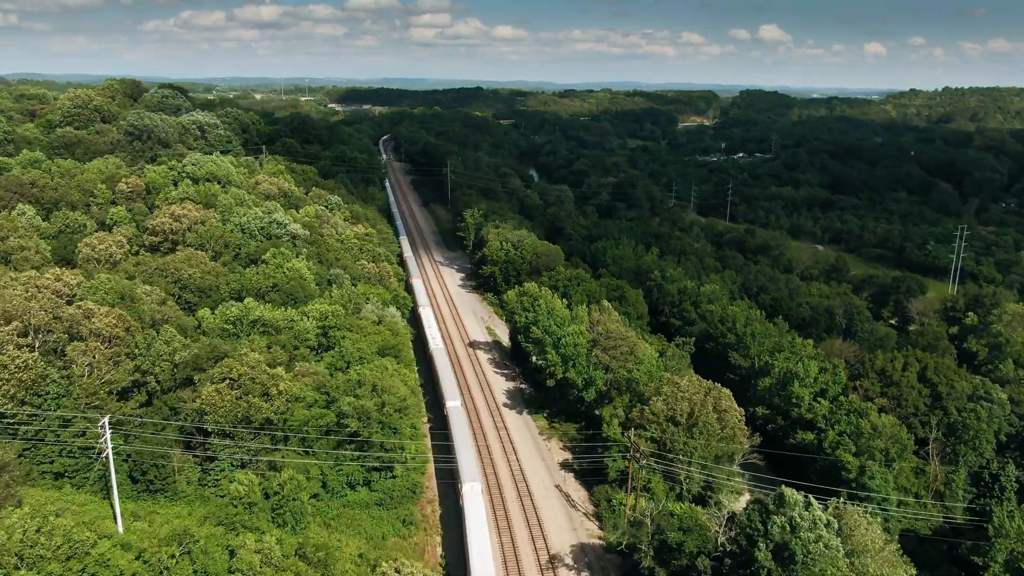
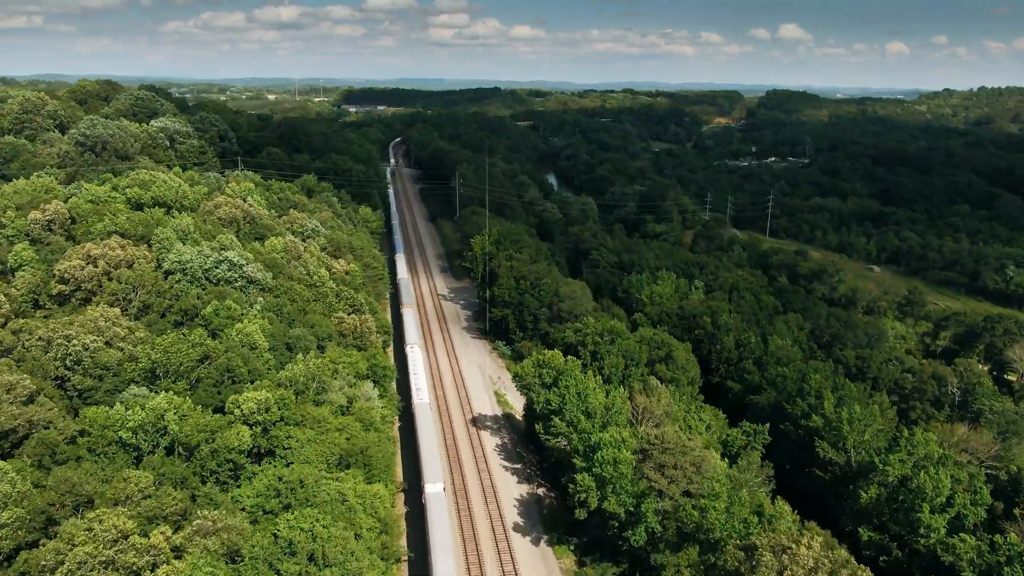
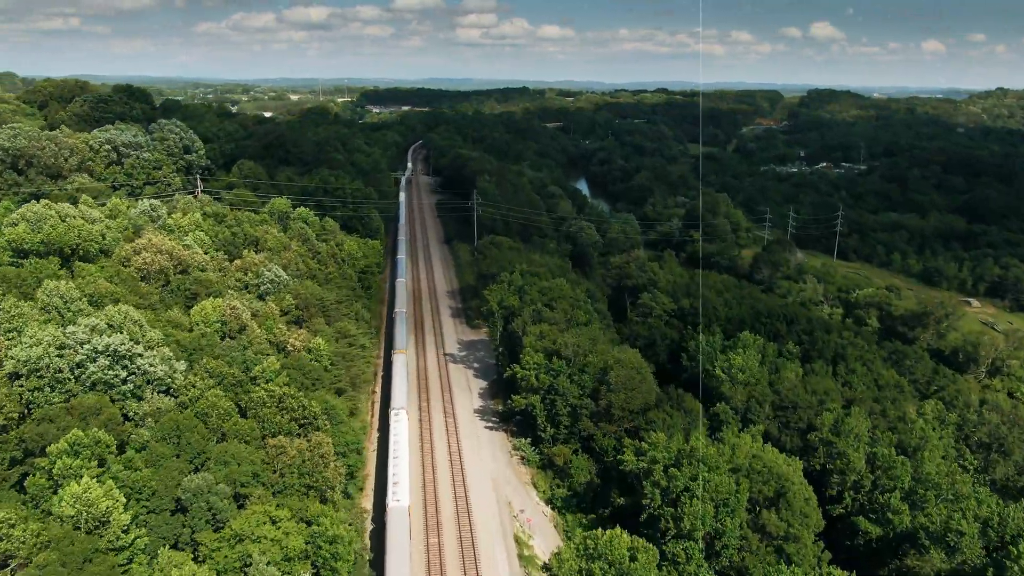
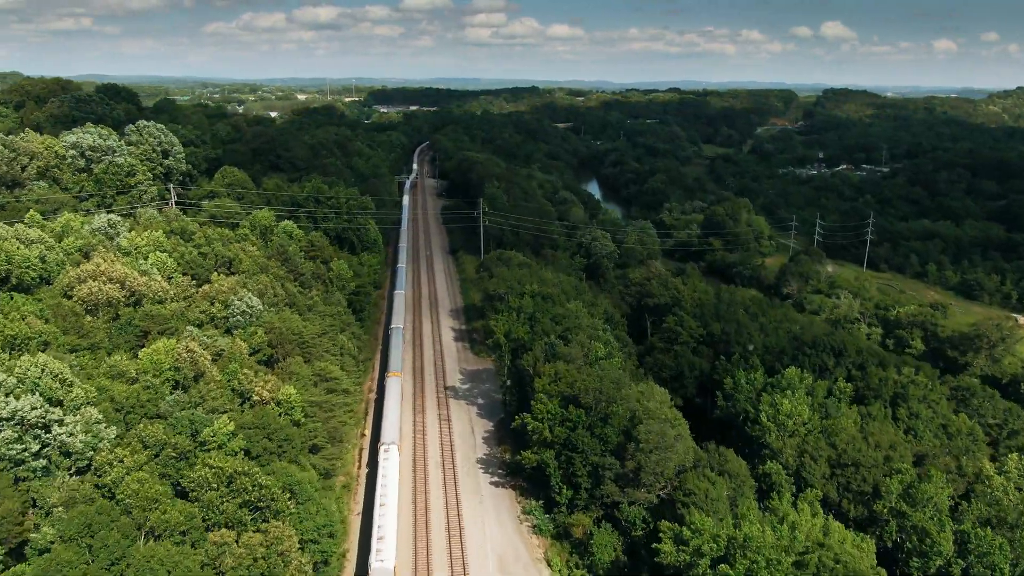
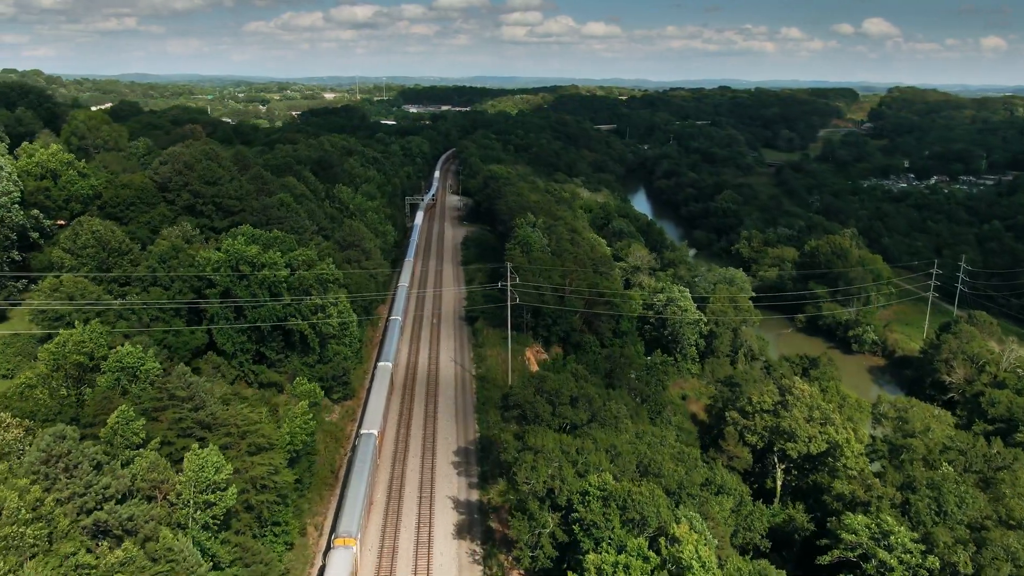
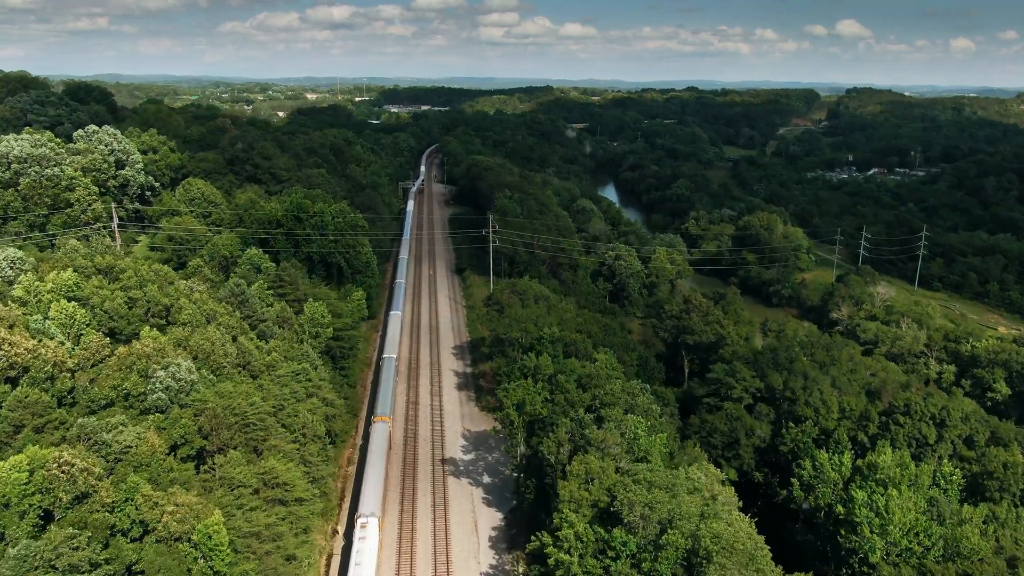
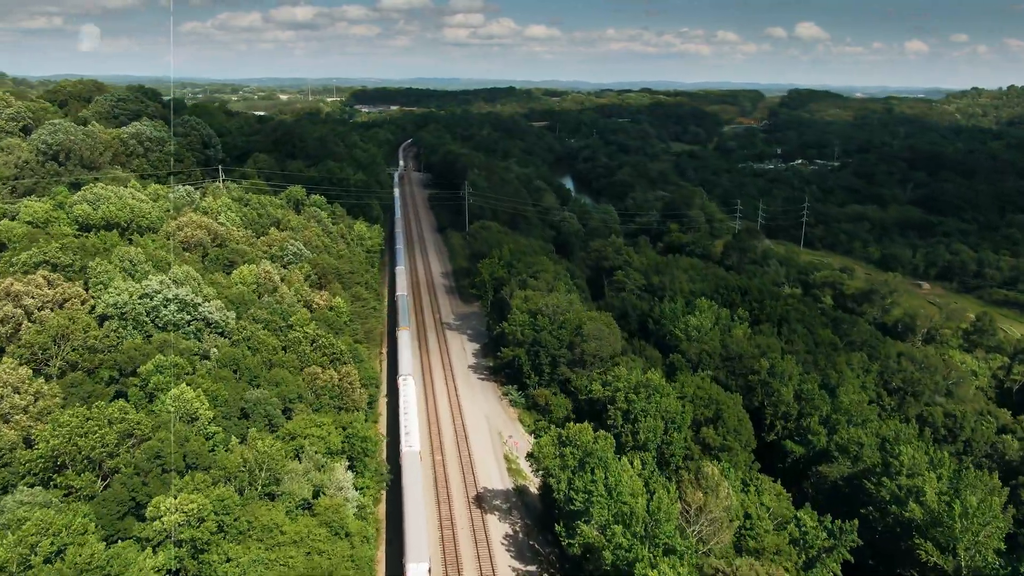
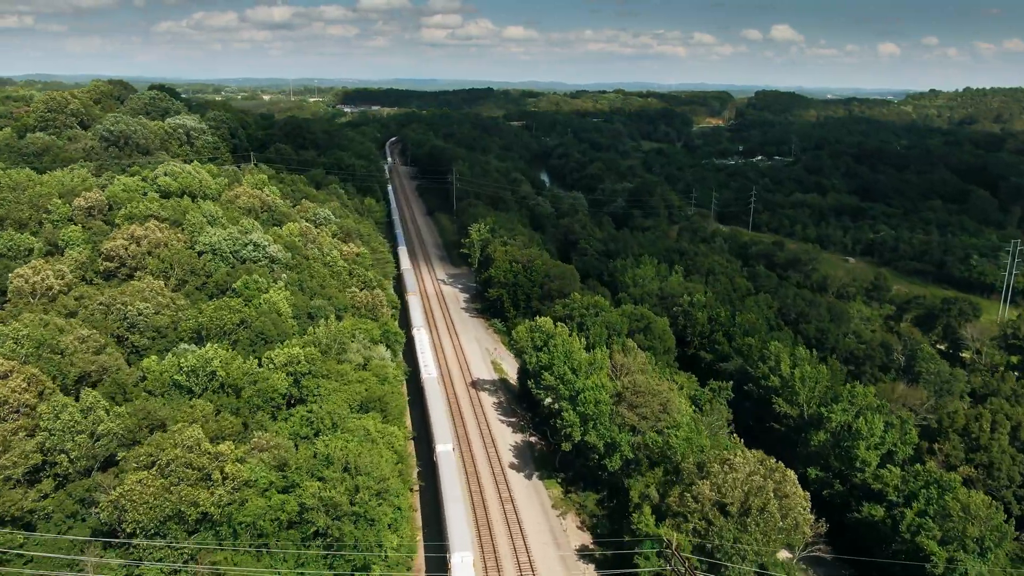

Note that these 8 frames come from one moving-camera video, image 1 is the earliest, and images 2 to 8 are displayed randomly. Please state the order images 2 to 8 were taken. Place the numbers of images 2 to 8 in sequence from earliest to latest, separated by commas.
8, 2, 7, 3, 4, 6, 5
